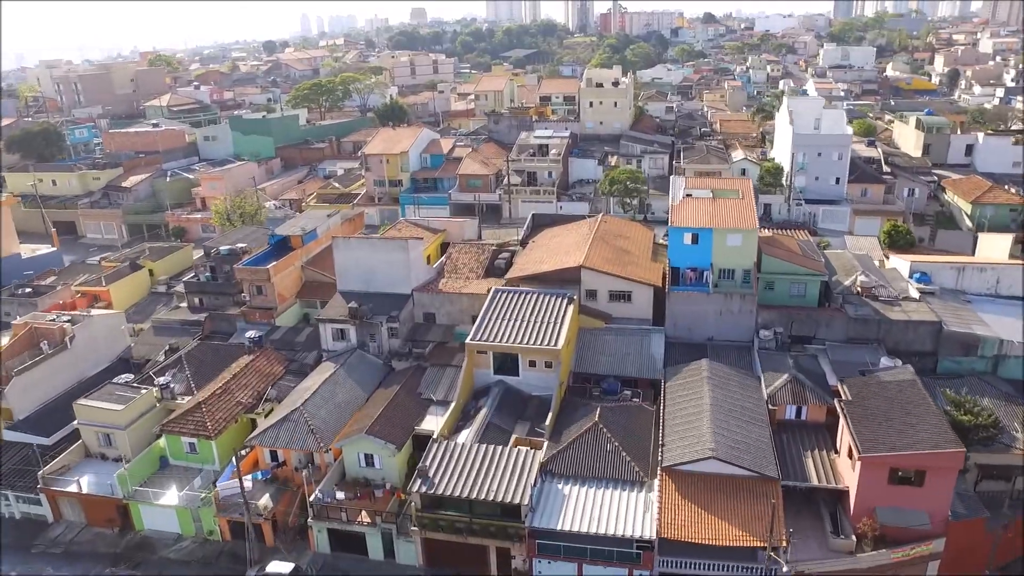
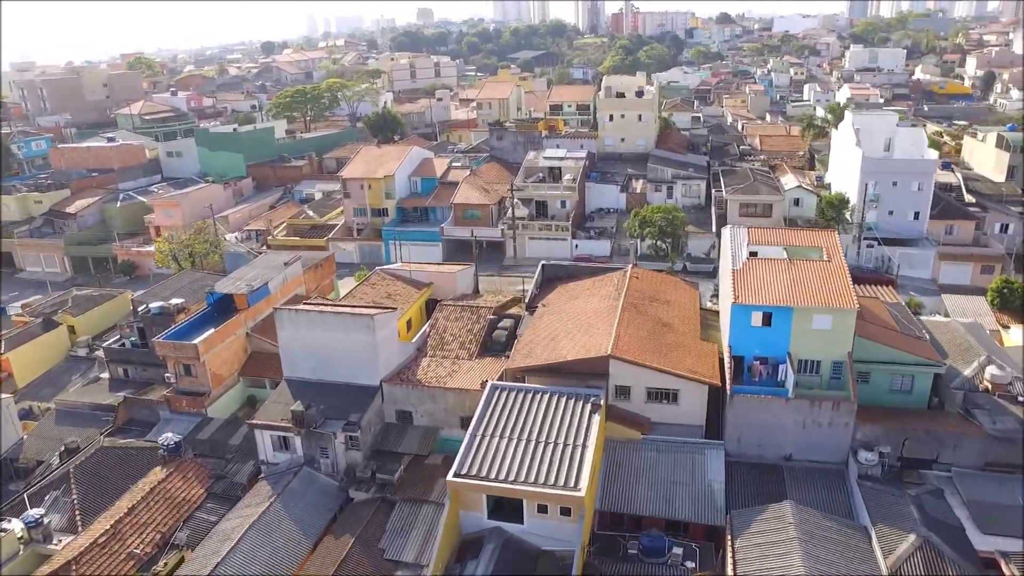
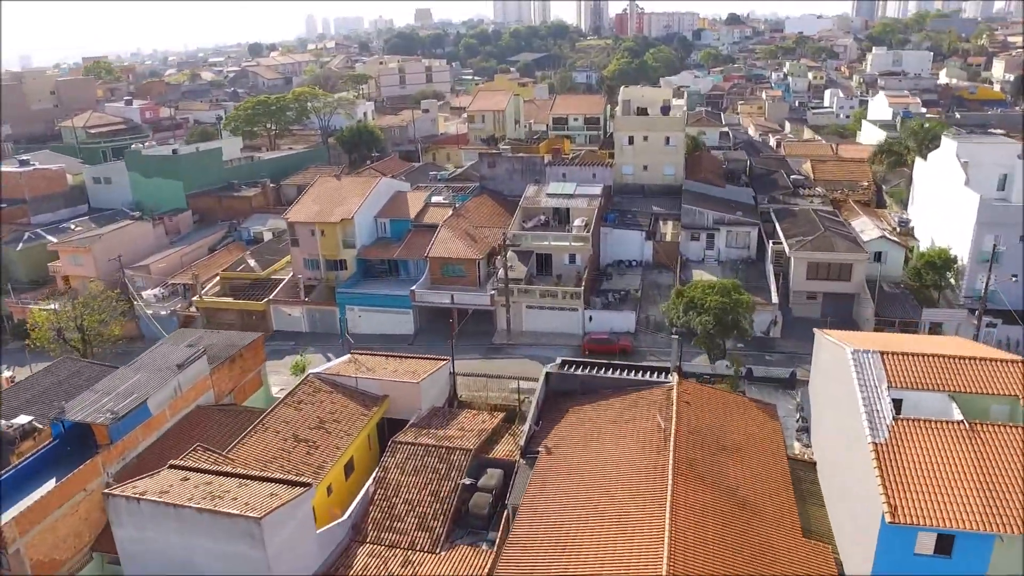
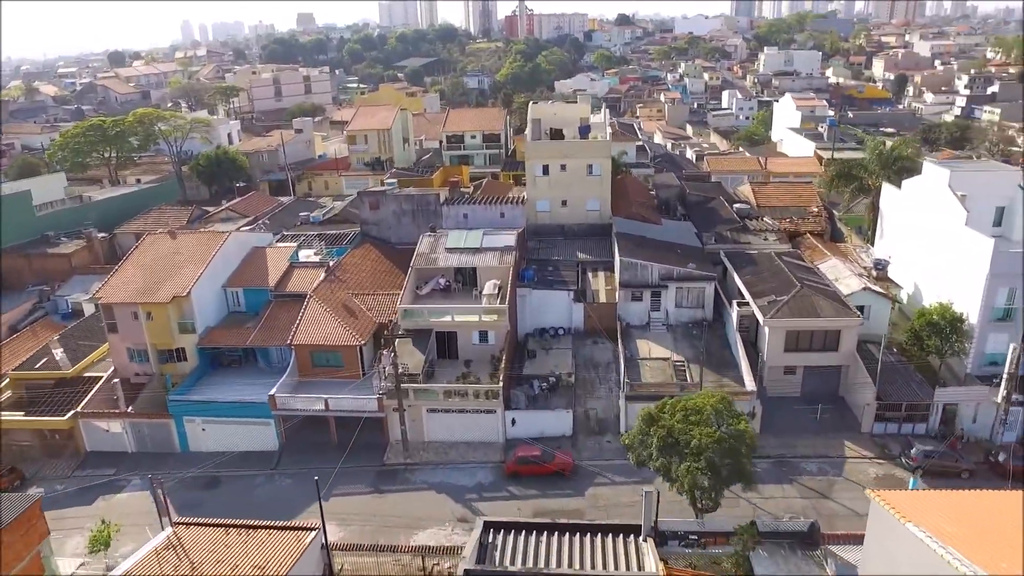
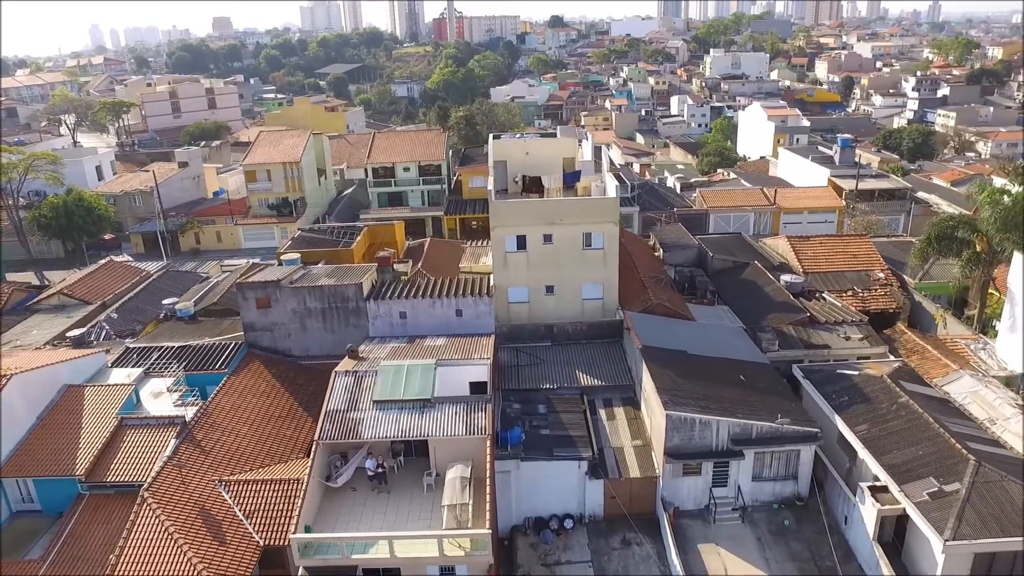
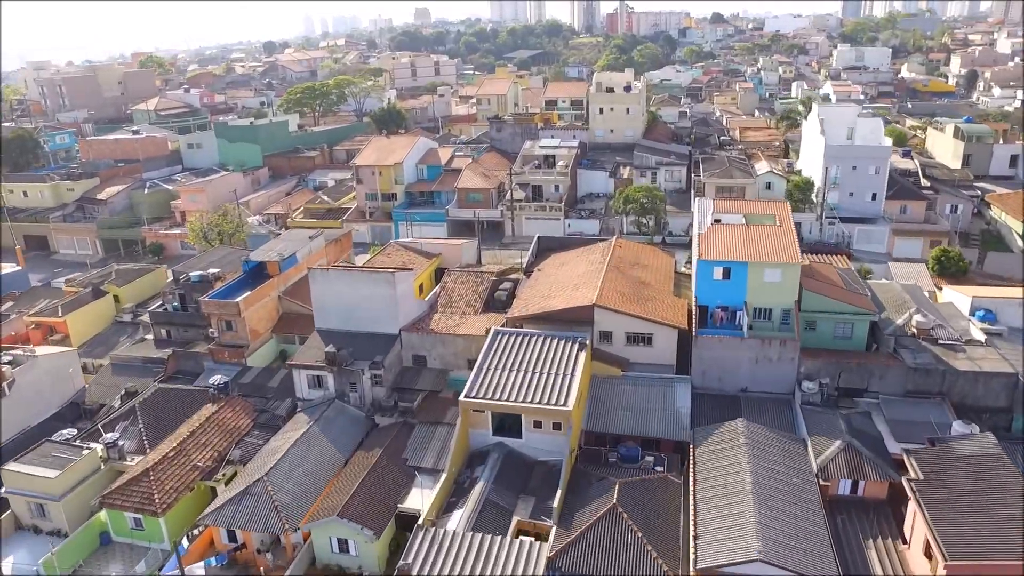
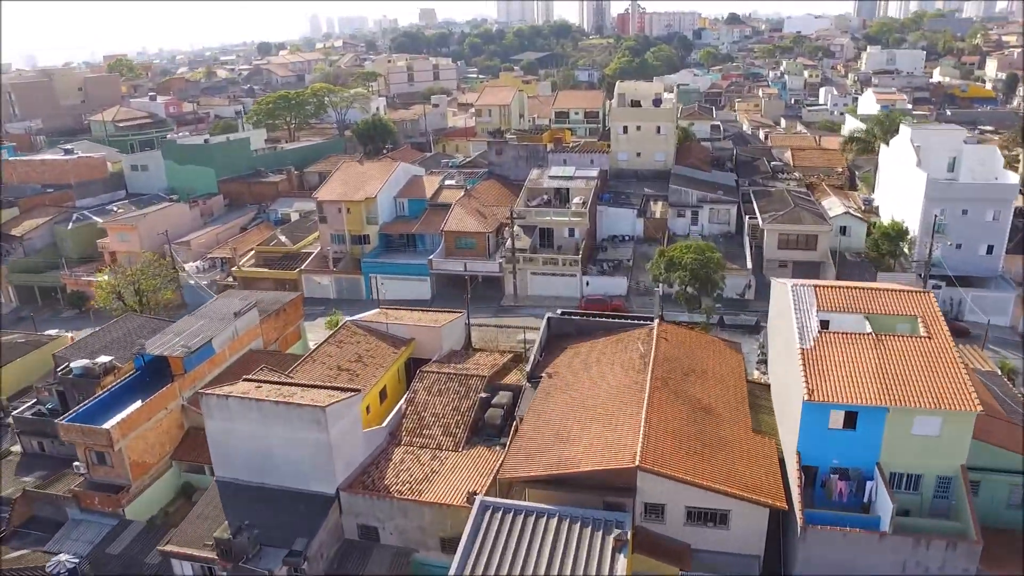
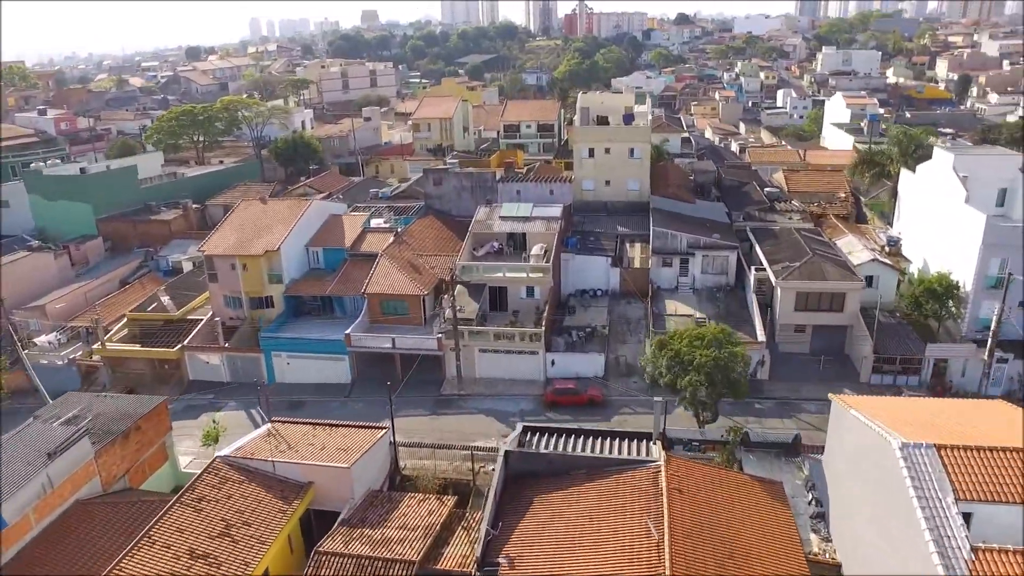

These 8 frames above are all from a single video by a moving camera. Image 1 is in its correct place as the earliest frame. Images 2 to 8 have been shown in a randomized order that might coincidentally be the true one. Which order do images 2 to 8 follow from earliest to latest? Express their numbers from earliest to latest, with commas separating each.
6, 2, 7, 3, 8, 4, 5
